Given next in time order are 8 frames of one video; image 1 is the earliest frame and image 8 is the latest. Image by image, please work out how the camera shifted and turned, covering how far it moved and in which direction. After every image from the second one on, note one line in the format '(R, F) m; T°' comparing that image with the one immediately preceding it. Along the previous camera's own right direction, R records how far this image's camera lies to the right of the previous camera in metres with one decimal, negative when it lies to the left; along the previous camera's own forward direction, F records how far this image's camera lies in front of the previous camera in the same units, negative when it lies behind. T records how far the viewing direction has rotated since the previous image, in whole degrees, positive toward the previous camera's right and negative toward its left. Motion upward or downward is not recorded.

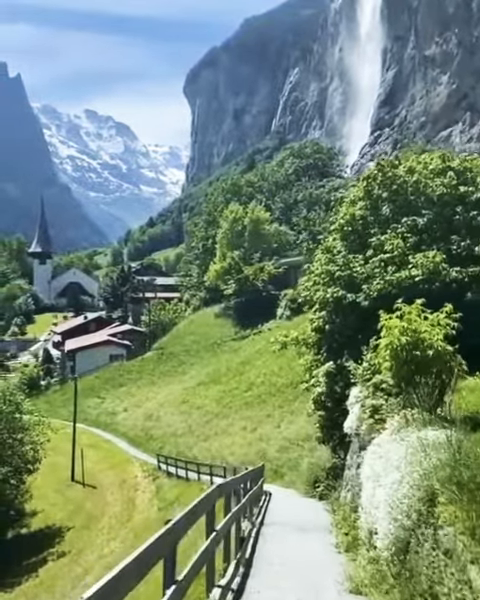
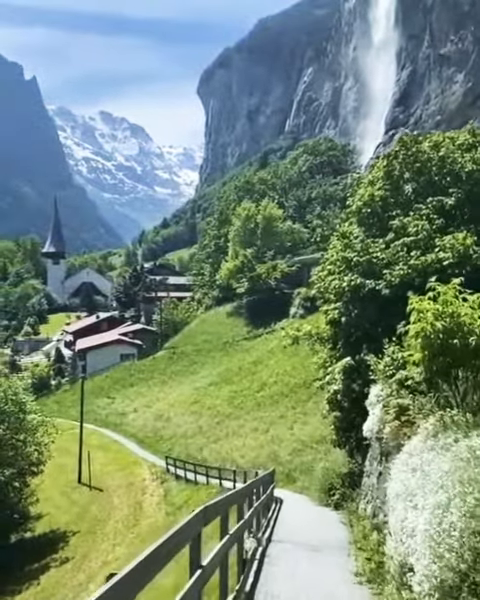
(+0.1, +1.9) m; -1°
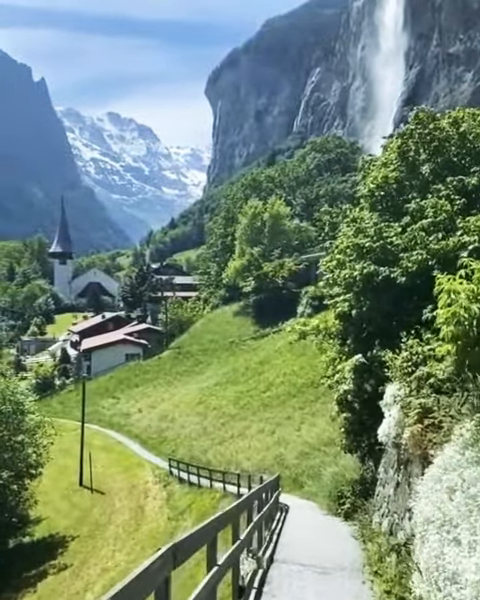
(+0.1, +1.6) m; 0°
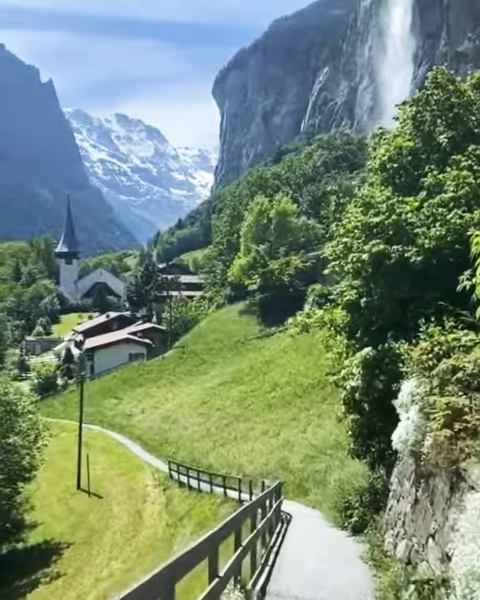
(+0.2, +2.0) m; 0°
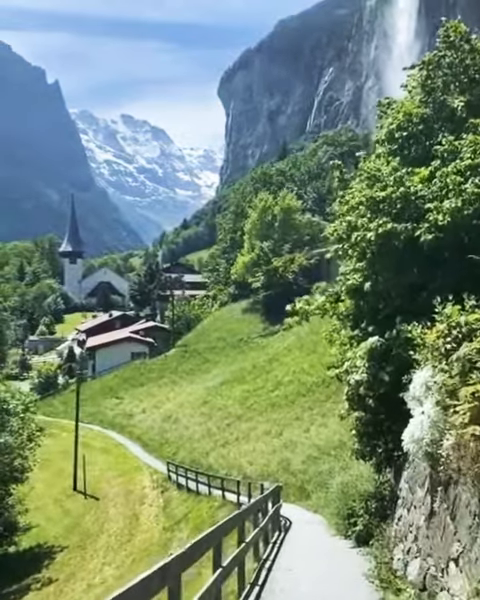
(+0.2, +1.7) m; 0°
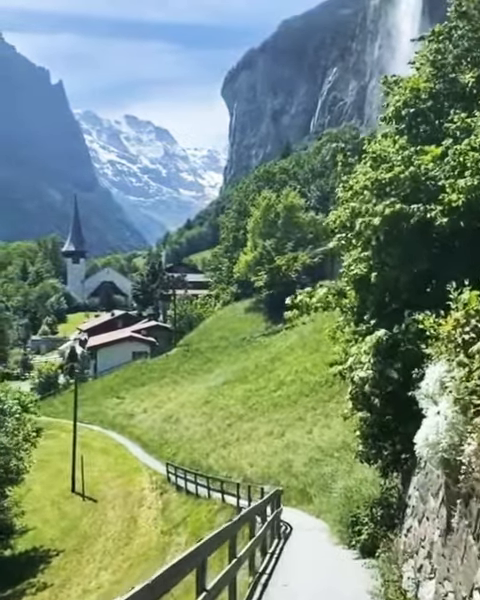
(+0.1, +1.1) m; 0°
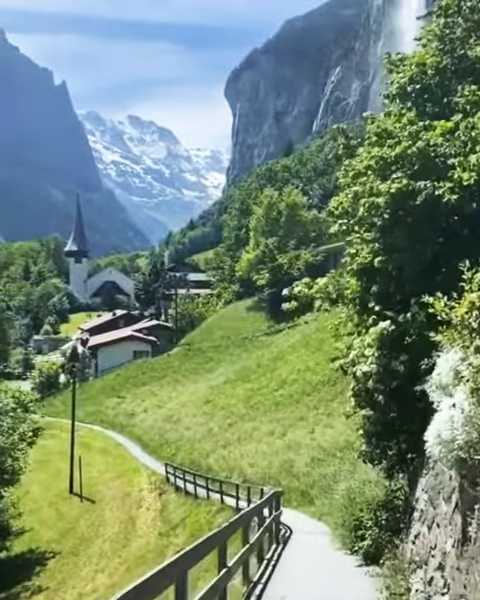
(+0.1, +0.9) m; 0°
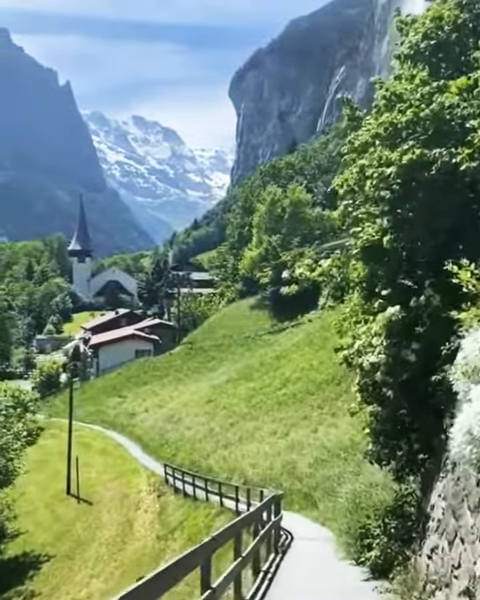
(+0.1, +1.3) m; 0°
